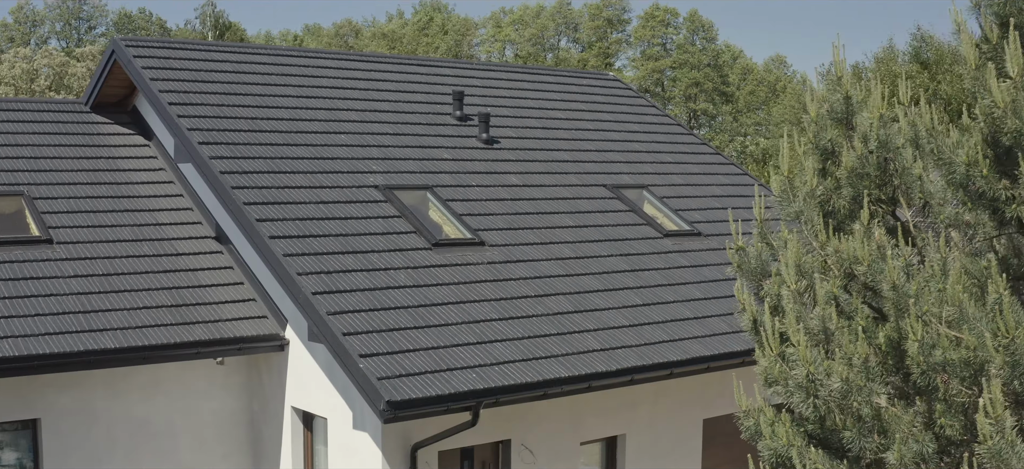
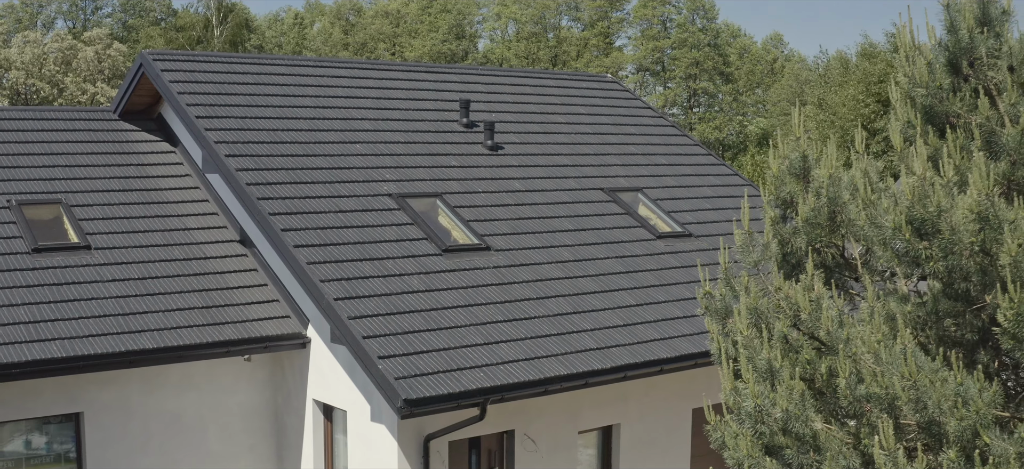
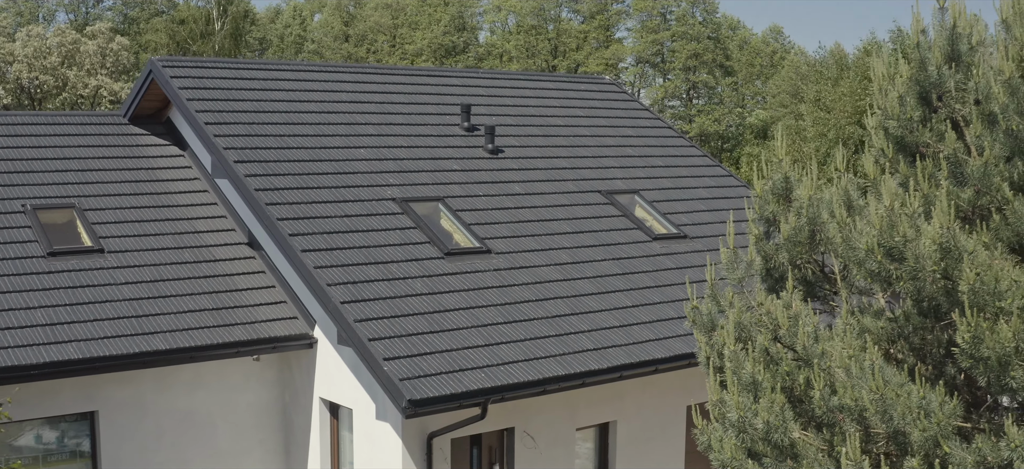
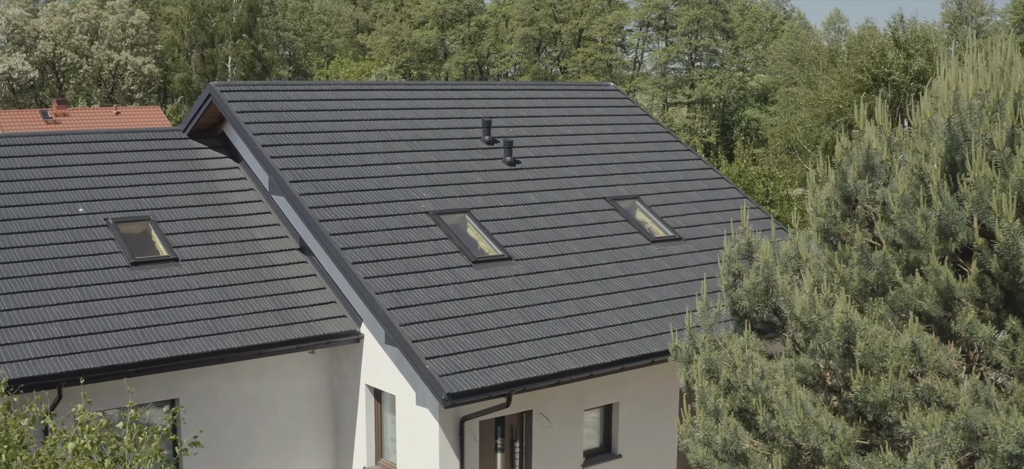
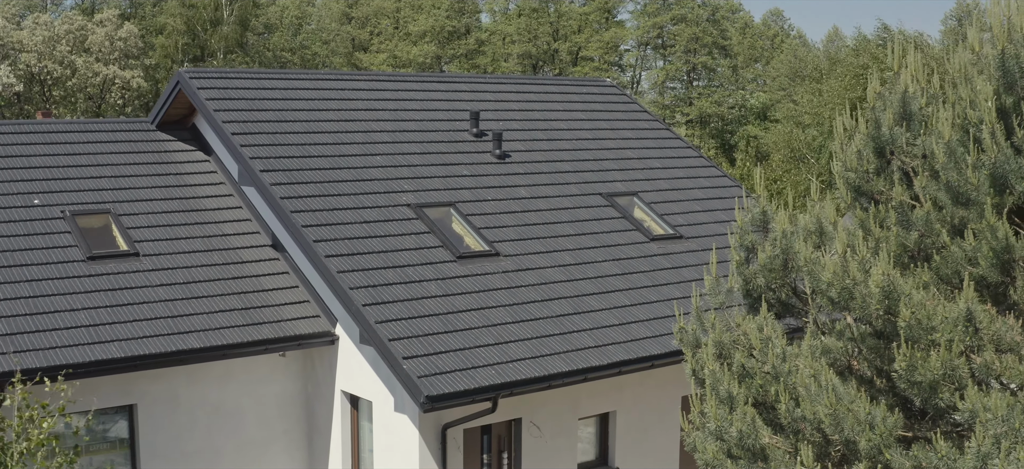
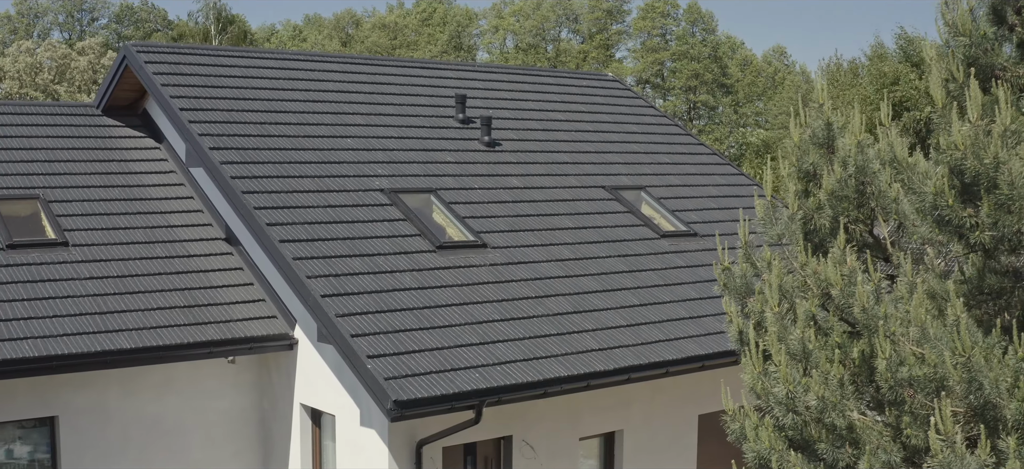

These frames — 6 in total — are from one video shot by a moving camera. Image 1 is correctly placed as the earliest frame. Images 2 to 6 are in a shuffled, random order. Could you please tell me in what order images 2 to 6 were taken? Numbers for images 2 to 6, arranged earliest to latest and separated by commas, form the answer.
6, 2, 3, 5, 4
